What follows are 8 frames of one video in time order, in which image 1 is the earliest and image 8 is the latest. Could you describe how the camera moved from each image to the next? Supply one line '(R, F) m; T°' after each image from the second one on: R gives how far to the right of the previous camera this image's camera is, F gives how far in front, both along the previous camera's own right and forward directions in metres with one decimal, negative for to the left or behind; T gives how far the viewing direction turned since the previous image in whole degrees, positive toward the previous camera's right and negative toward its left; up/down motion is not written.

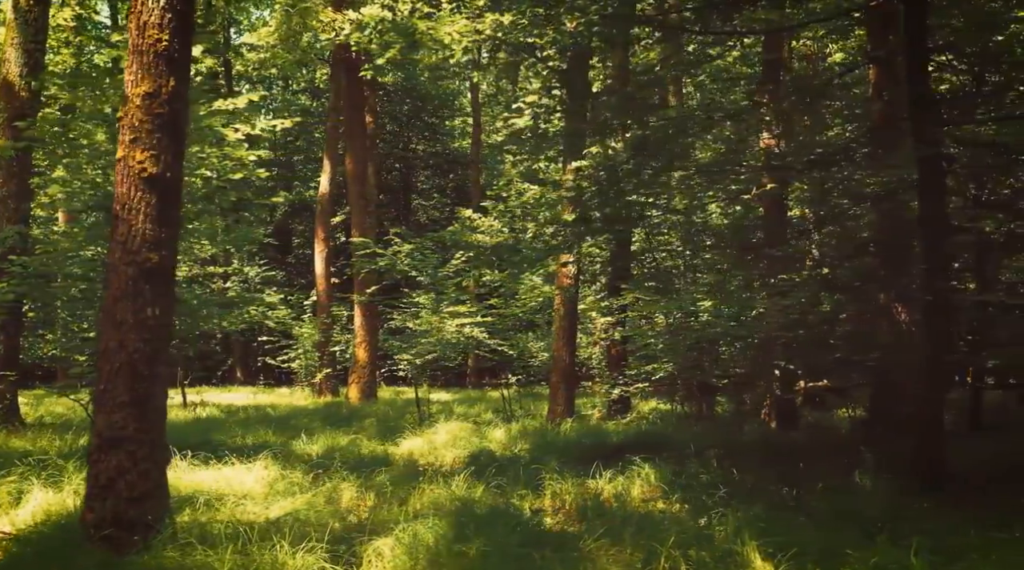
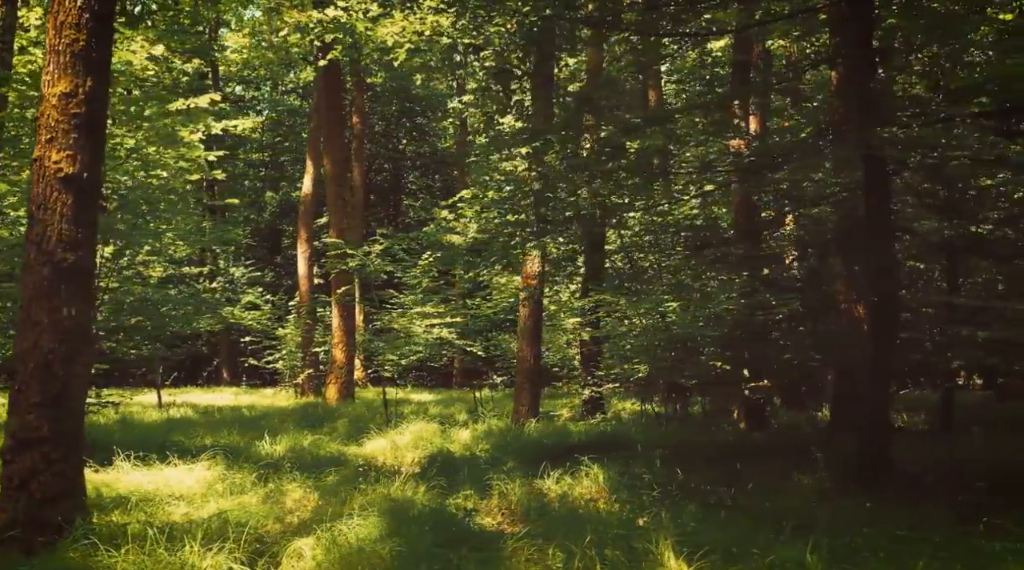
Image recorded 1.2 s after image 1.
(+0.3, 0.0) m; +1°
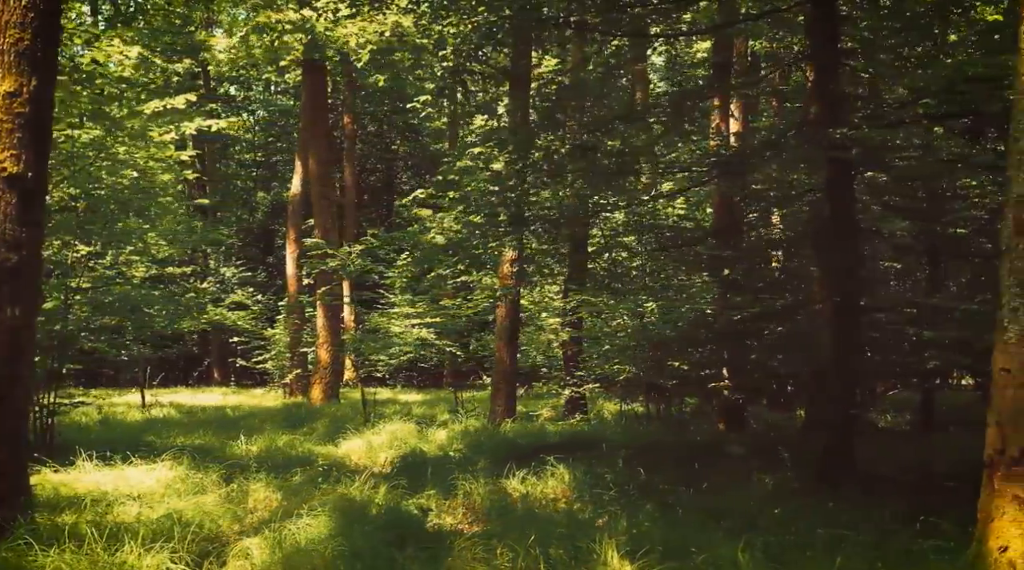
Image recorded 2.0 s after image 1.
(+0.2, 0.0) m; +1°
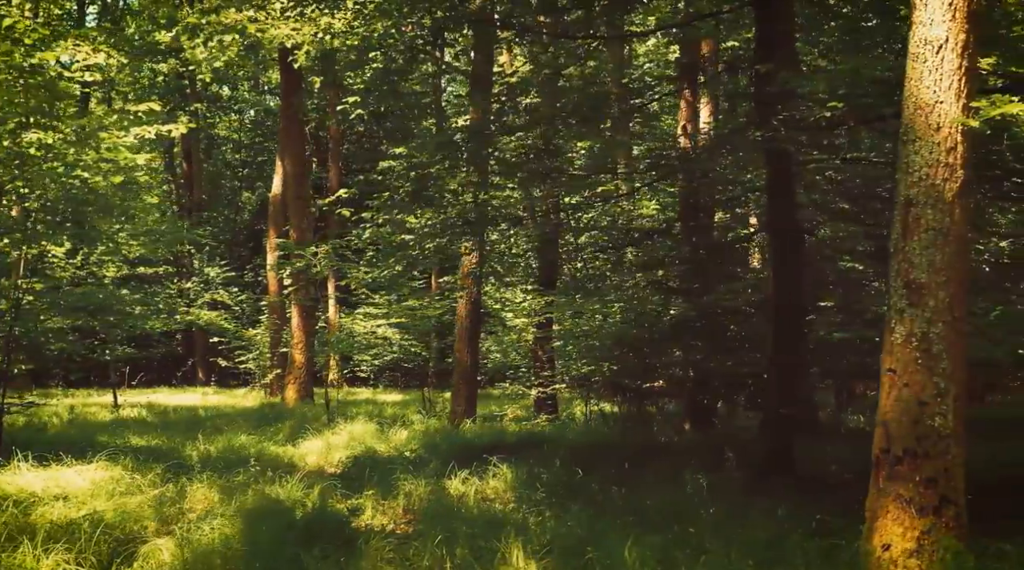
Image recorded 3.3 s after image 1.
(+0.4, 0.0) m; +1°
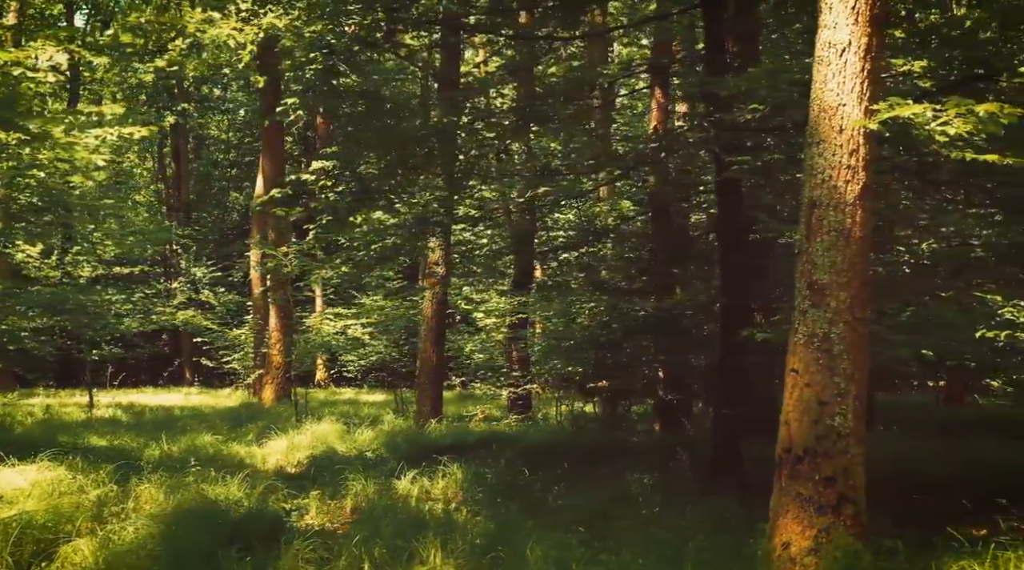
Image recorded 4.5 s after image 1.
(+0.3, 0.0) m; +1°
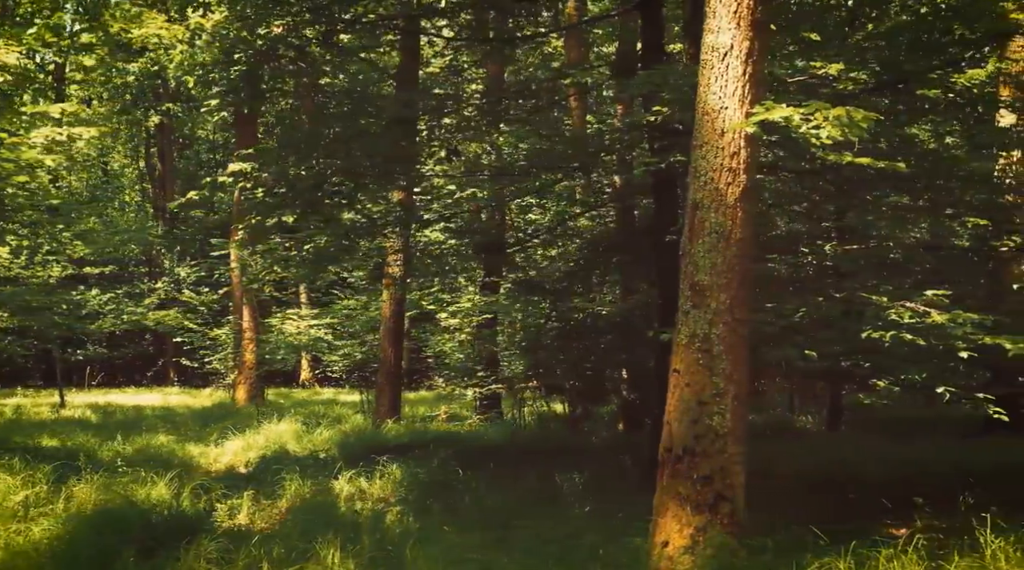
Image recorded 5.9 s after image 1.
(+0.4, 0.0) m; +1°
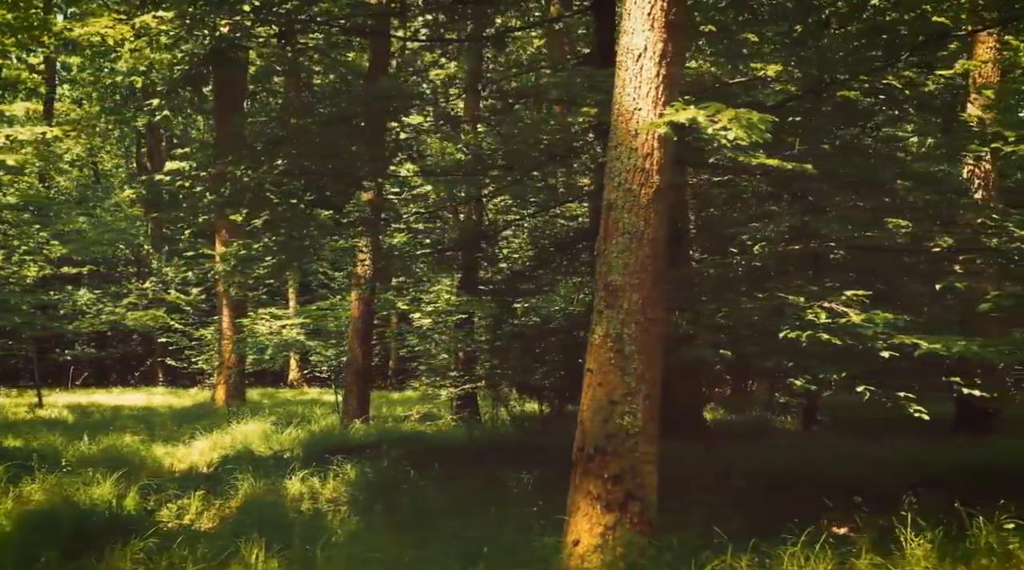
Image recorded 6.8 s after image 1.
(+0.3, 0.0) m; +1°
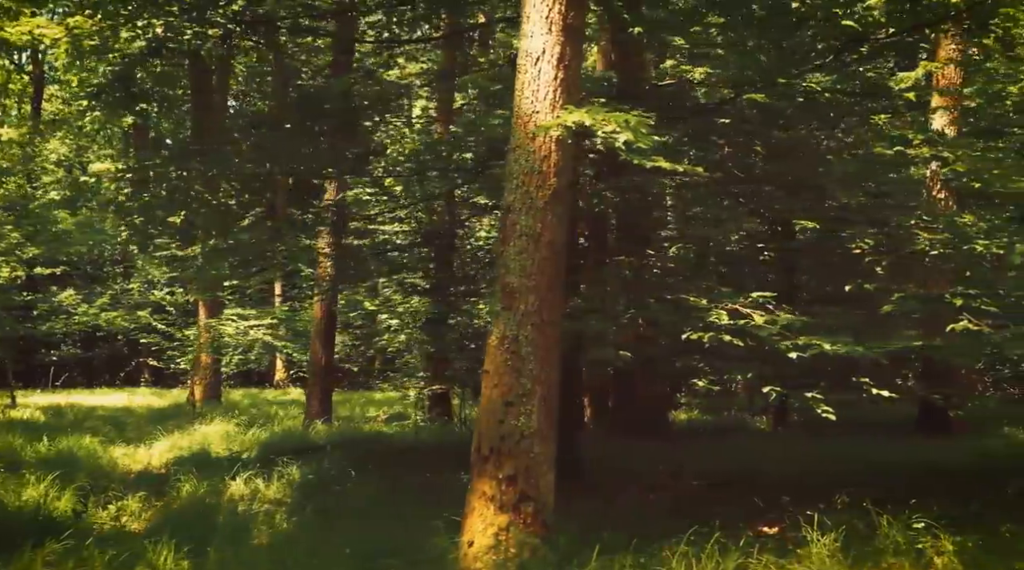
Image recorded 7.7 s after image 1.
(+0.3, 0.0) m; +1°
